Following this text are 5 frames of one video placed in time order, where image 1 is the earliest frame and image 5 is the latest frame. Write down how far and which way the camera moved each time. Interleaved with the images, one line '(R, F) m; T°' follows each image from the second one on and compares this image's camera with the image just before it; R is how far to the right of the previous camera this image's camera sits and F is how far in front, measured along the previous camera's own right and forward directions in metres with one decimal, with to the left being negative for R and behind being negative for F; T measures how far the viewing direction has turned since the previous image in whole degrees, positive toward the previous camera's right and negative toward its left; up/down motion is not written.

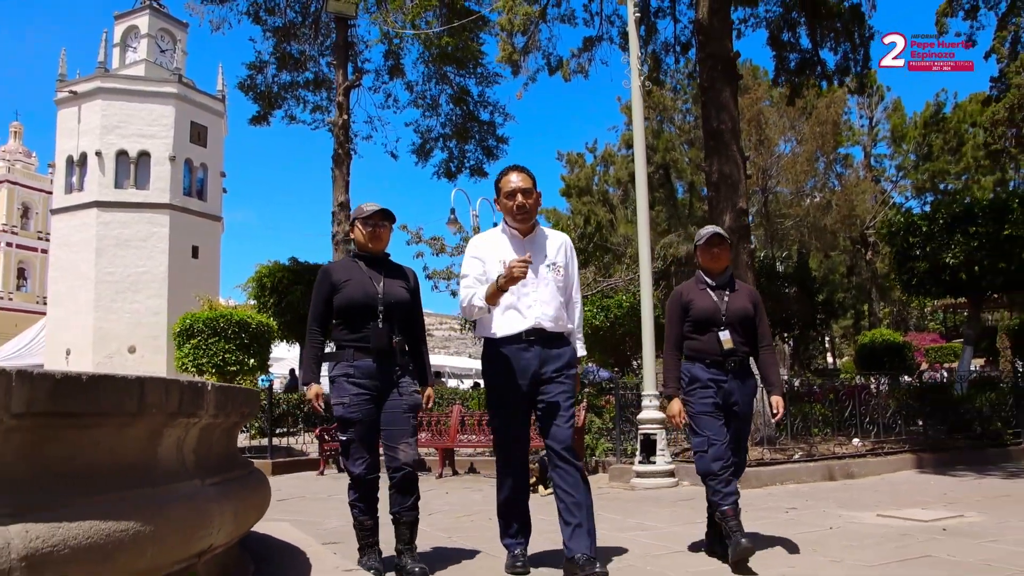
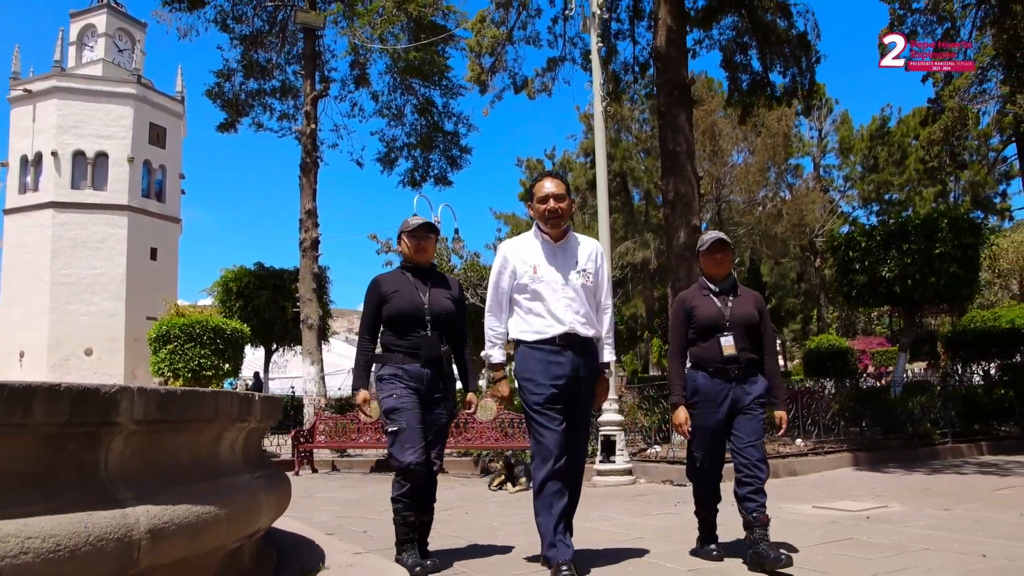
(-0.1, -0.6) m; +3°
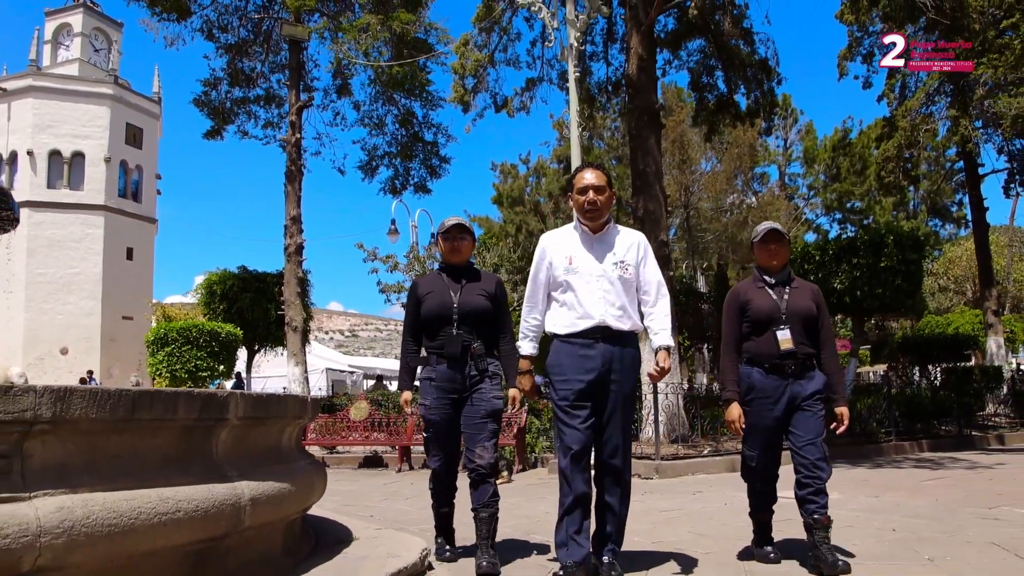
(-0.1, -0.8) m; +2°
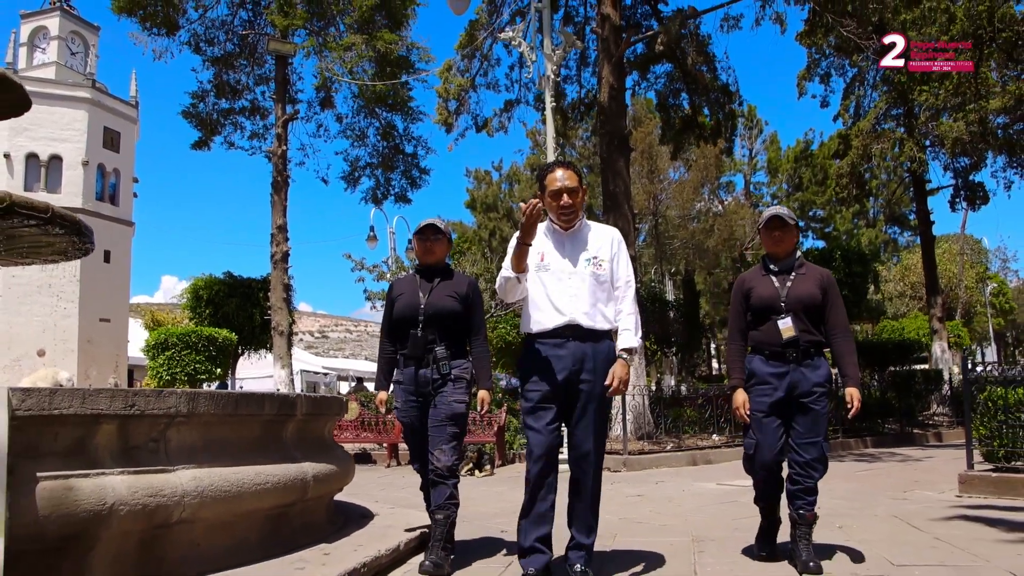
(-0.1, -1.0) m; +2°
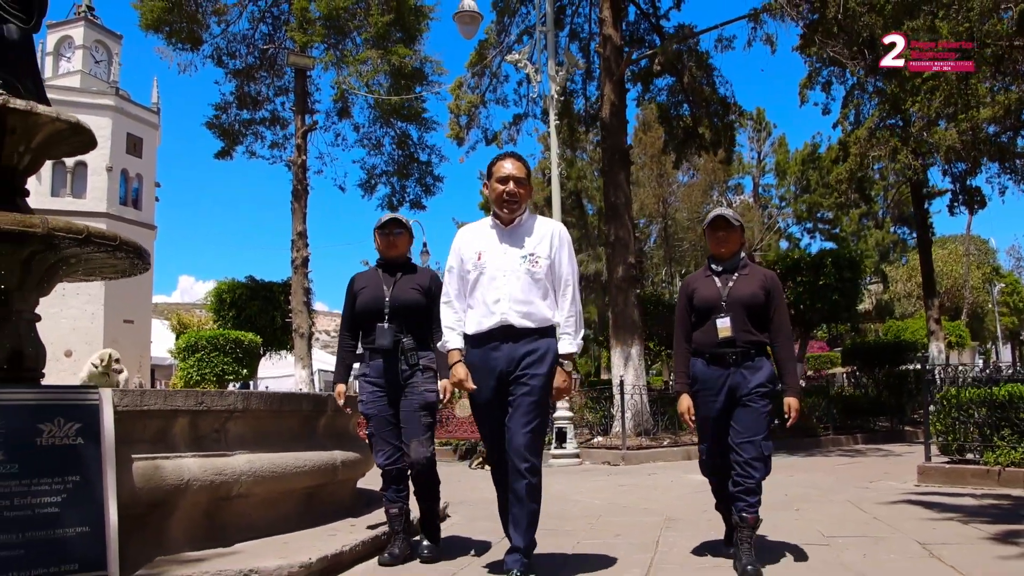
(+0.1, -0.8) m; -1°
